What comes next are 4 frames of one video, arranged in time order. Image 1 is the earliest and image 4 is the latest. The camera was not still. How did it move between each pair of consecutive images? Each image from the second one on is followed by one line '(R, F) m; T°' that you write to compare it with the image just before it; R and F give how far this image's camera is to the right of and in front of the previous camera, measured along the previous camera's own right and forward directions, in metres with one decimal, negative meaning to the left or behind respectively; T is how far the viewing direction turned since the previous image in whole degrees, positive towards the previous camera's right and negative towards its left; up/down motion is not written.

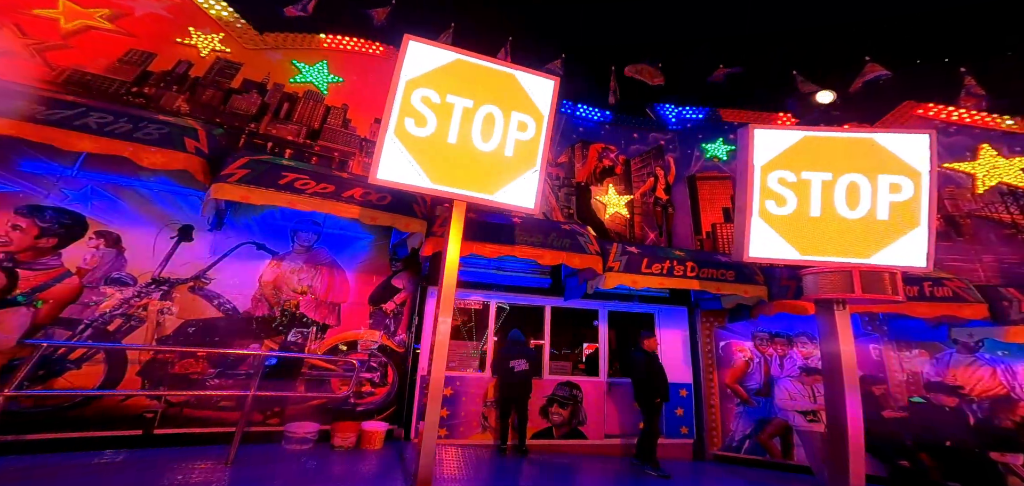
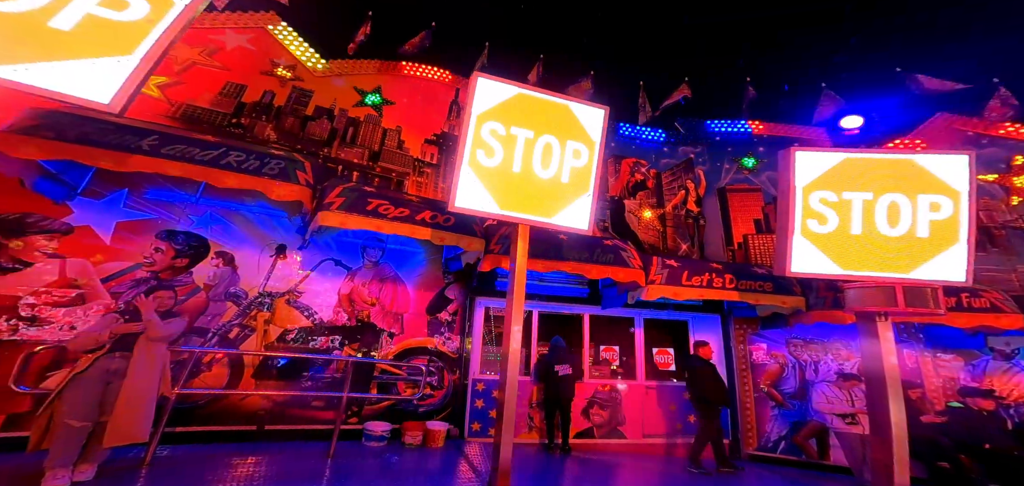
(-0.6, -0.5) m; -2°
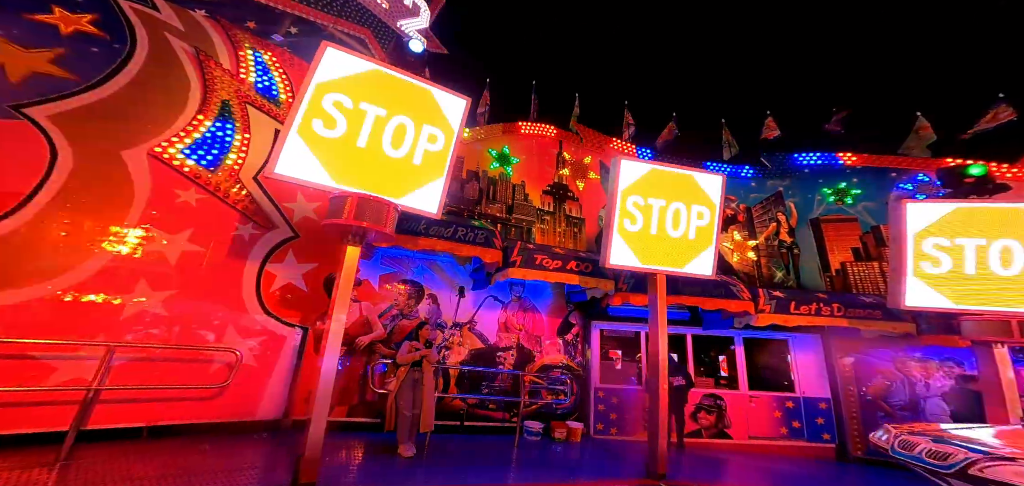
(-1.2, -1.6) m; -8°
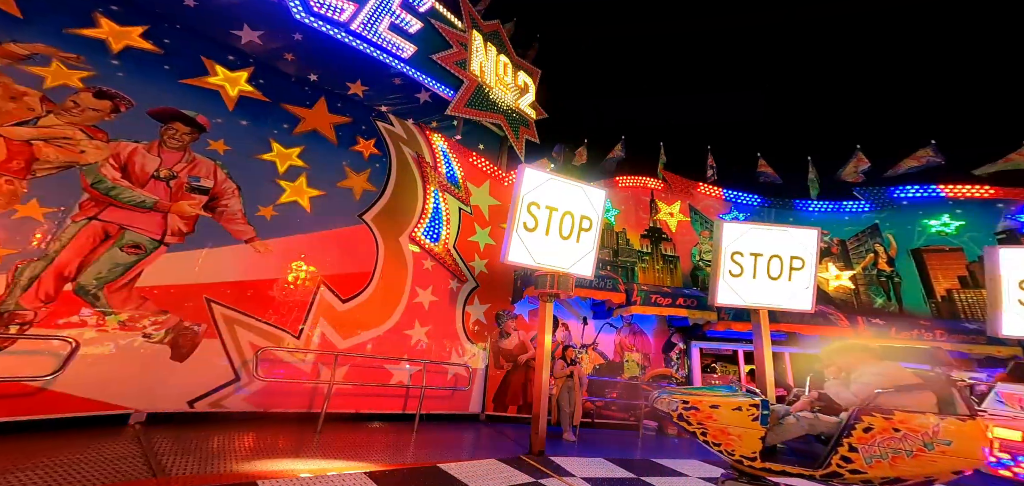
(-0.8, -2.0) m; -11°
